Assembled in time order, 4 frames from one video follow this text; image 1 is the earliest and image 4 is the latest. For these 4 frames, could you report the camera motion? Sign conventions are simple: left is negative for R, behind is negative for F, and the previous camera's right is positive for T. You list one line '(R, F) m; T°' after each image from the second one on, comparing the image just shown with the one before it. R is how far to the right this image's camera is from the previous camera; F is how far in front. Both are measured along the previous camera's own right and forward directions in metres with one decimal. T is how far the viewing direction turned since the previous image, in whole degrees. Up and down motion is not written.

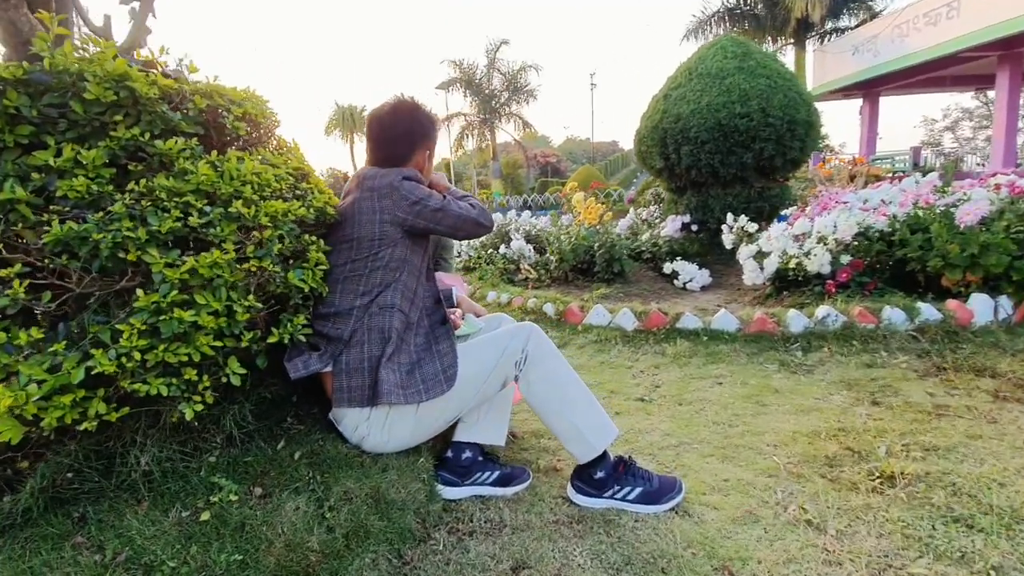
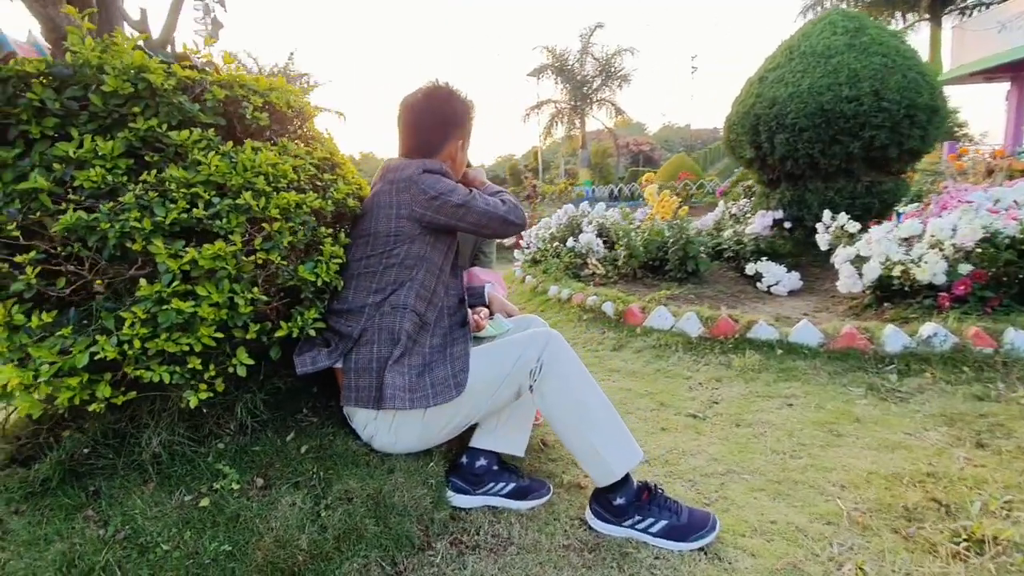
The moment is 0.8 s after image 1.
(+0.2, +0.1) m; -10°
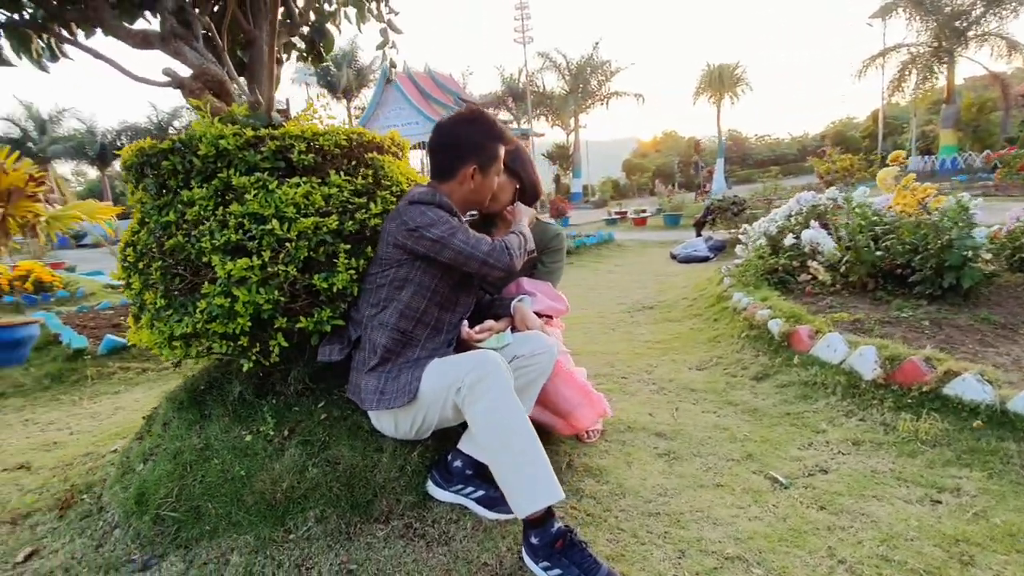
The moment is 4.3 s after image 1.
(+1.1, +0.3) m; -33°
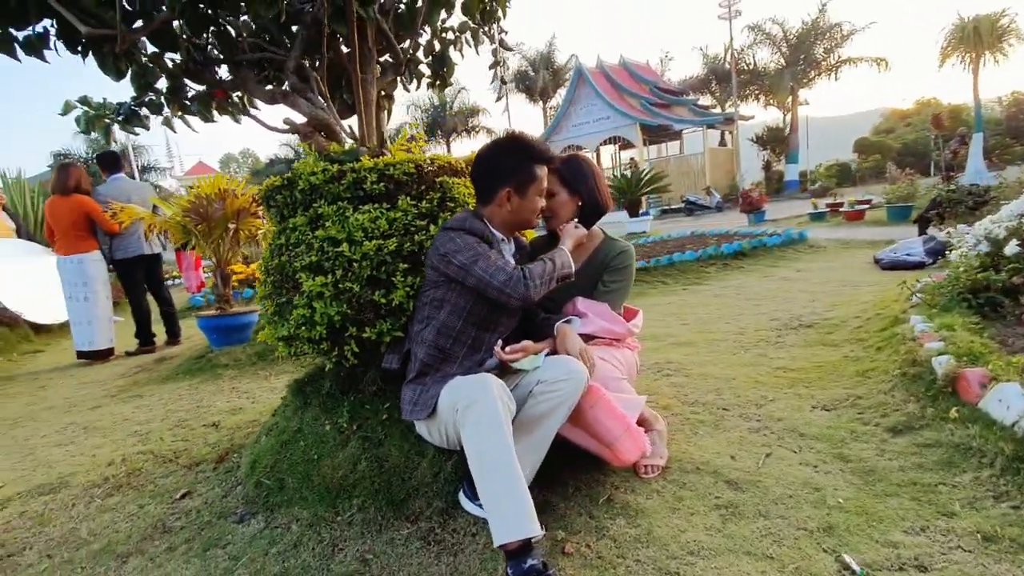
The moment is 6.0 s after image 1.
(+0.6, +0.1) m; -22°
